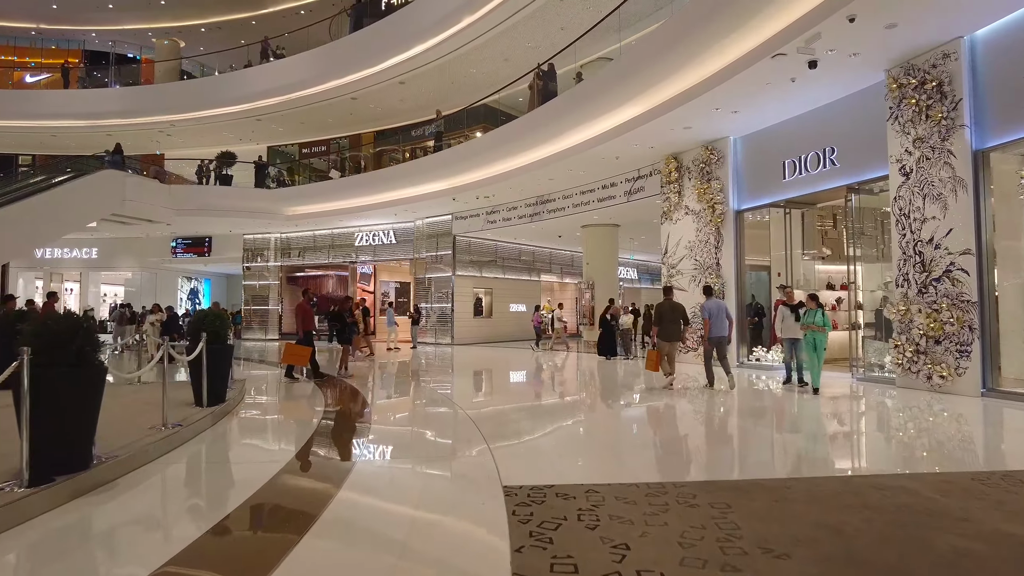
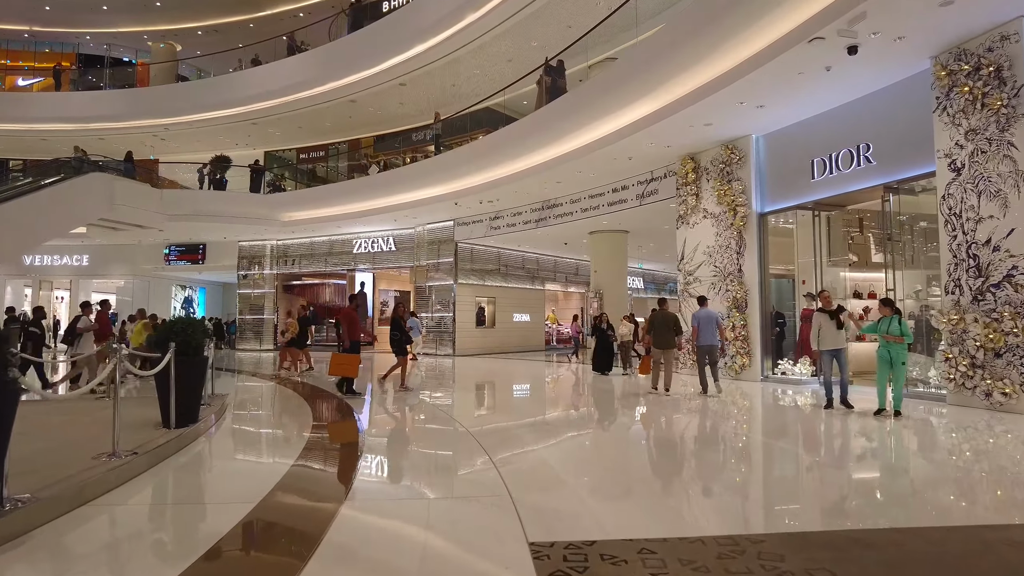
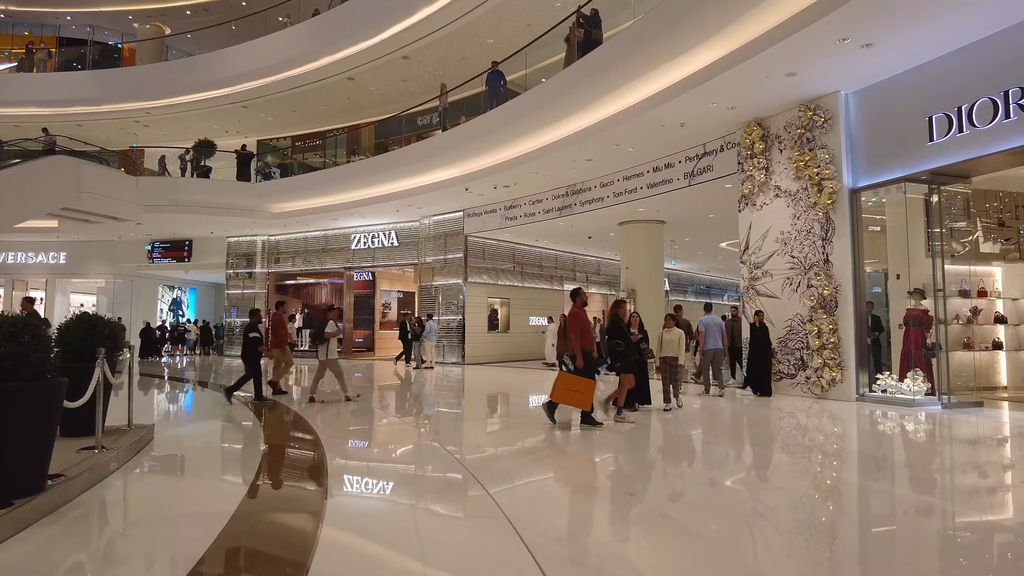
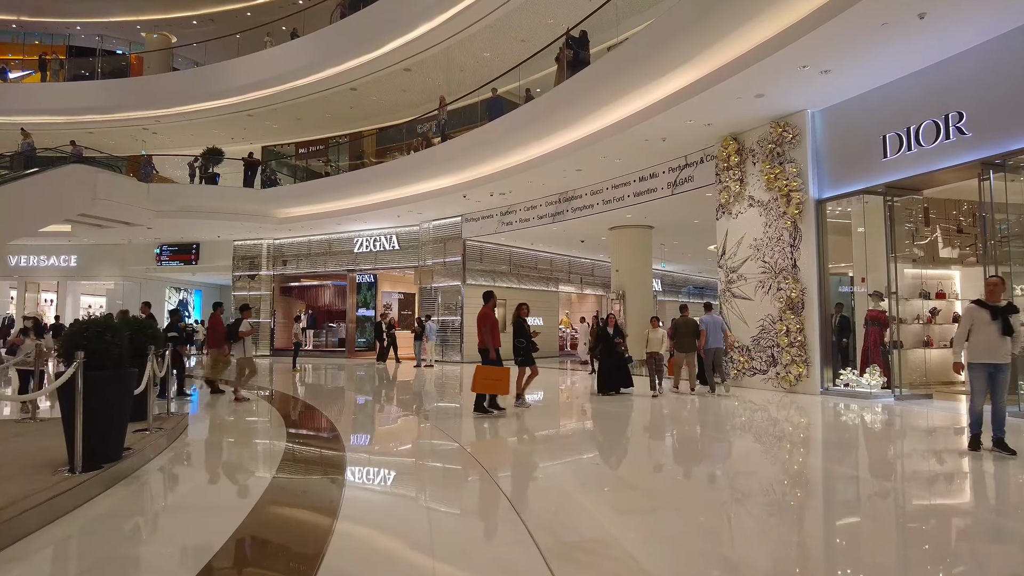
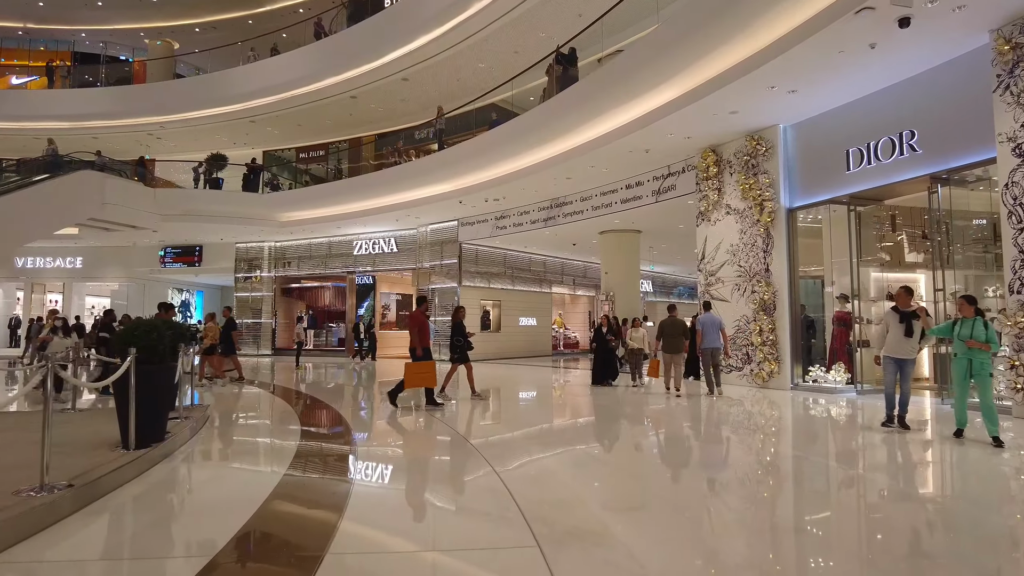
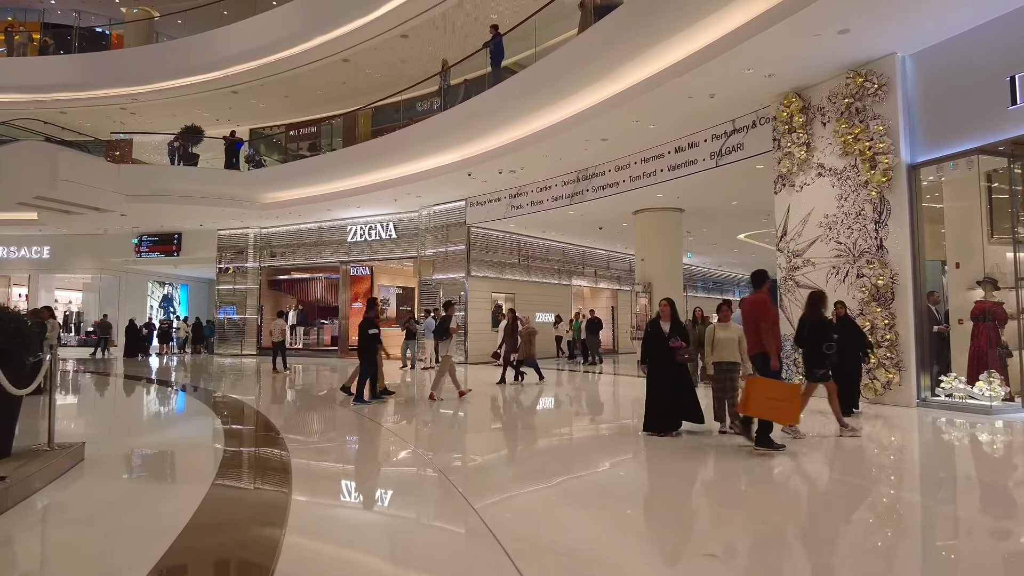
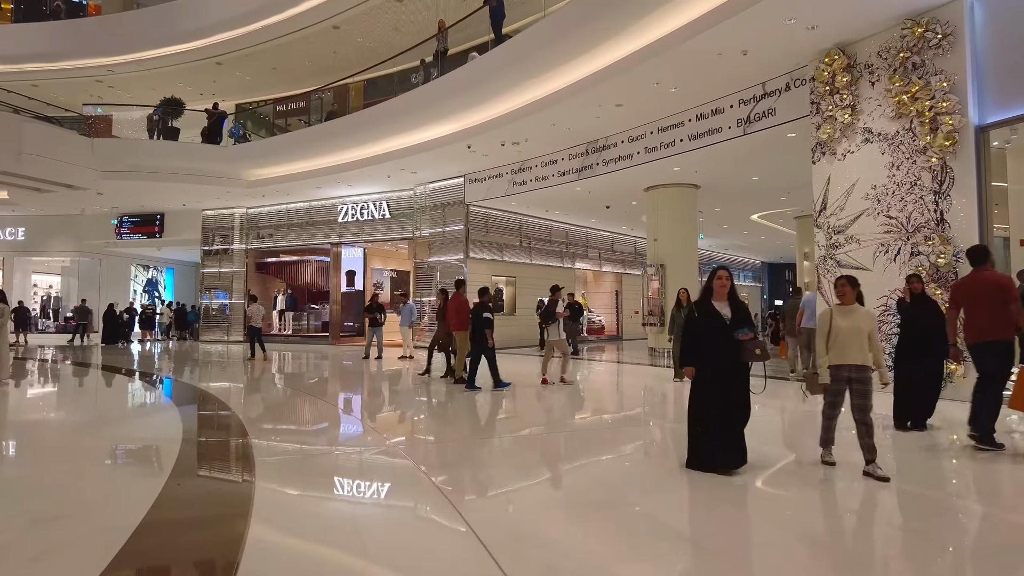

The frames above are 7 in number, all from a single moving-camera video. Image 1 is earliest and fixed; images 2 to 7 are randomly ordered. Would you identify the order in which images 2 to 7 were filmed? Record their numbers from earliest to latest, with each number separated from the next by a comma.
2, 5, 4, 3, 6, 7
